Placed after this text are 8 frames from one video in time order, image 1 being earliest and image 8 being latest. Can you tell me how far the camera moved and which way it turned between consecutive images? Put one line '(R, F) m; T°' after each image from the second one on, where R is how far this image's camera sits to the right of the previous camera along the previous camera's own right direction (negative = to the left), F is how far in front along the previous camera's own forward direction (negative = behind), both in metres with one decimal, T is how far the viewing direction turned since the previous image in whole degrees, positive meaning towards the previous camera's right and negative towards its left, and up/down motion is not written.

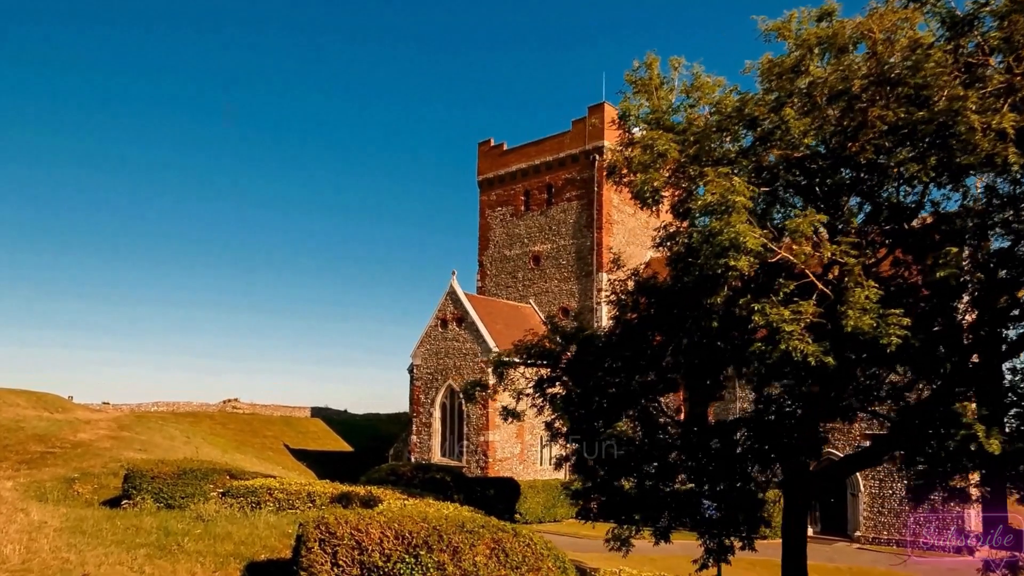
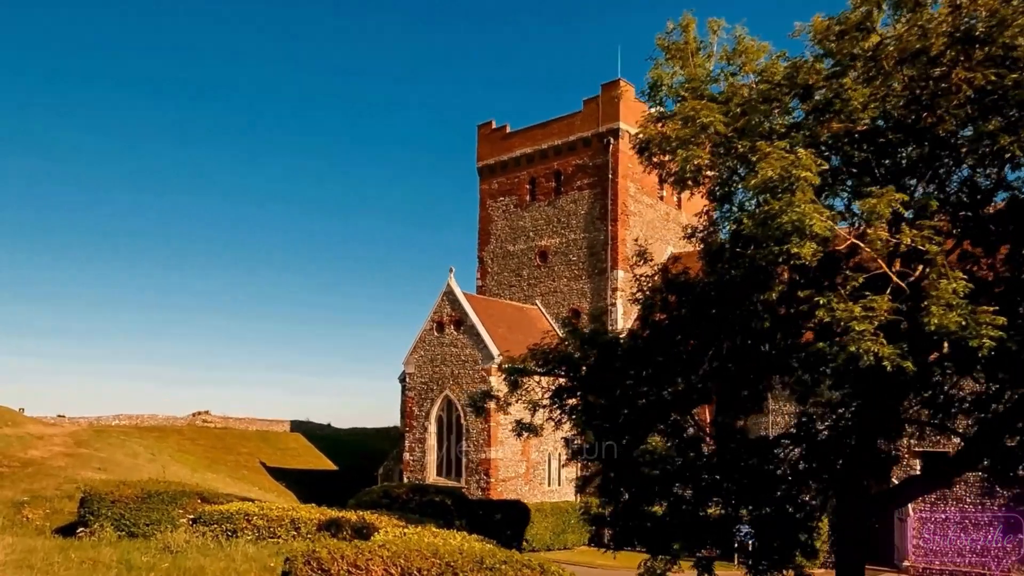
(-0.4, +3.6) m; 0°
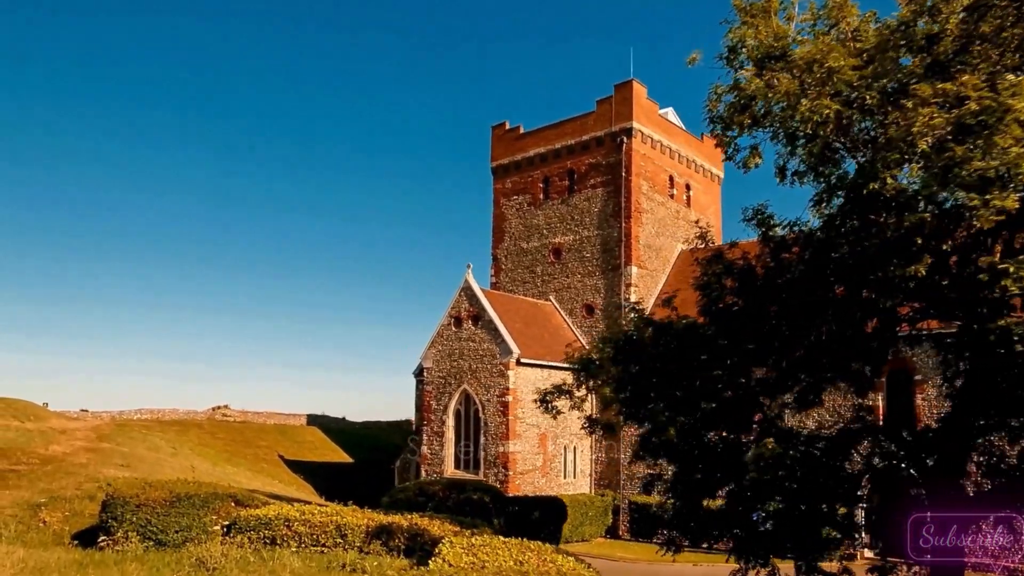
(-0.9, -0.6) m; 0°
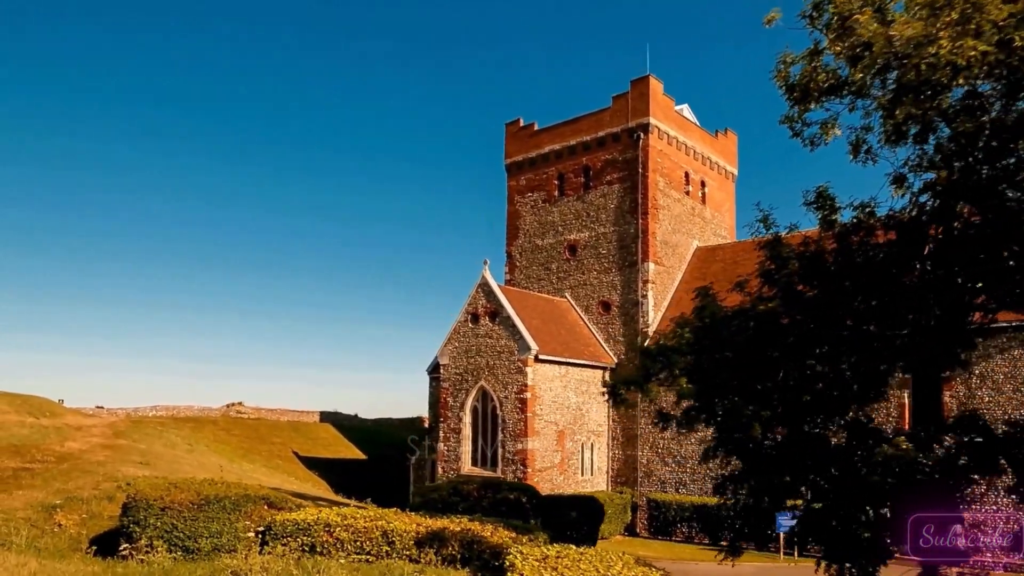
(-0.8, +0.1) m; 0°
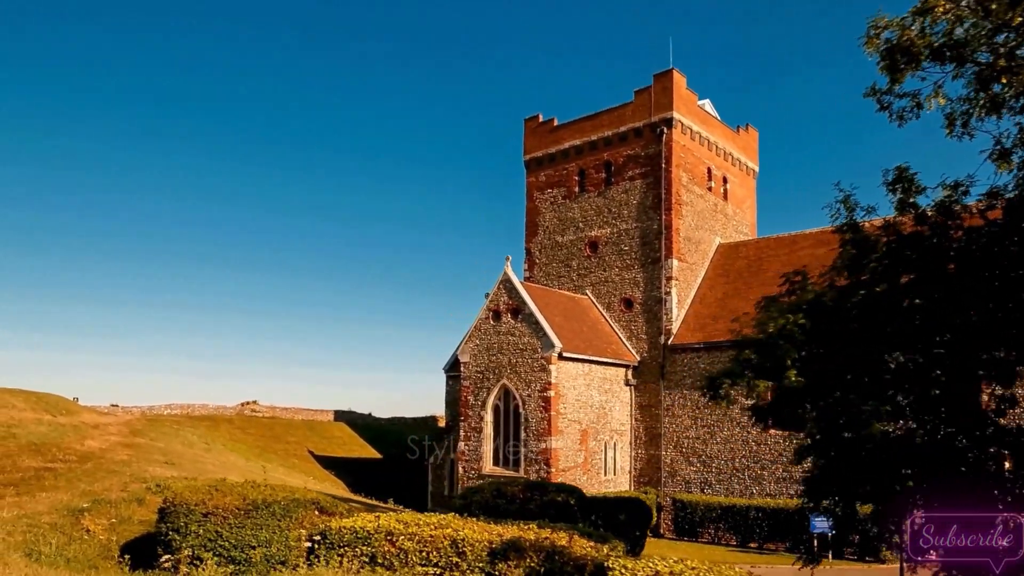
(-1.0, +0.5) m; 0°
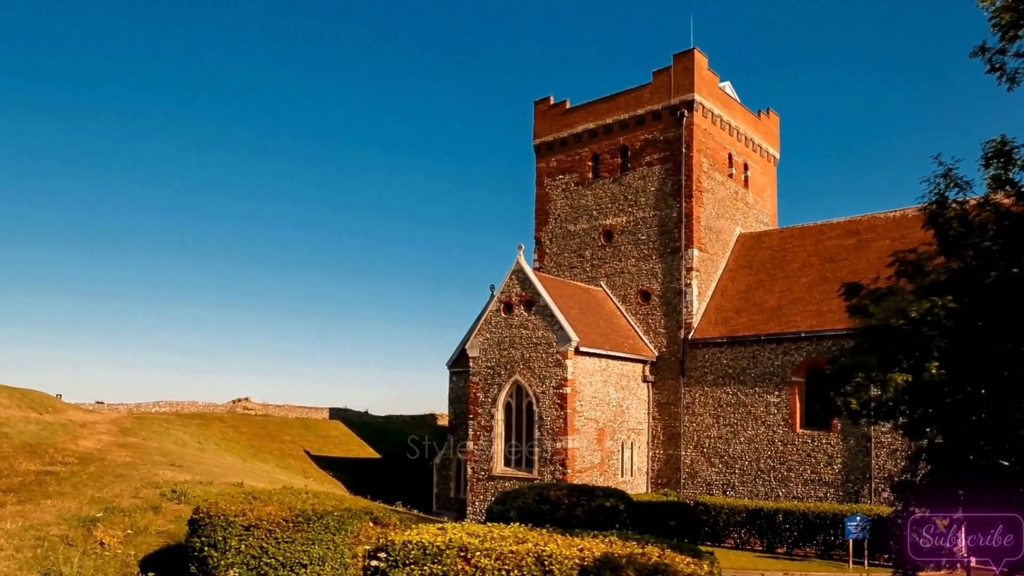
(-1.3, +1.6) m; +2°
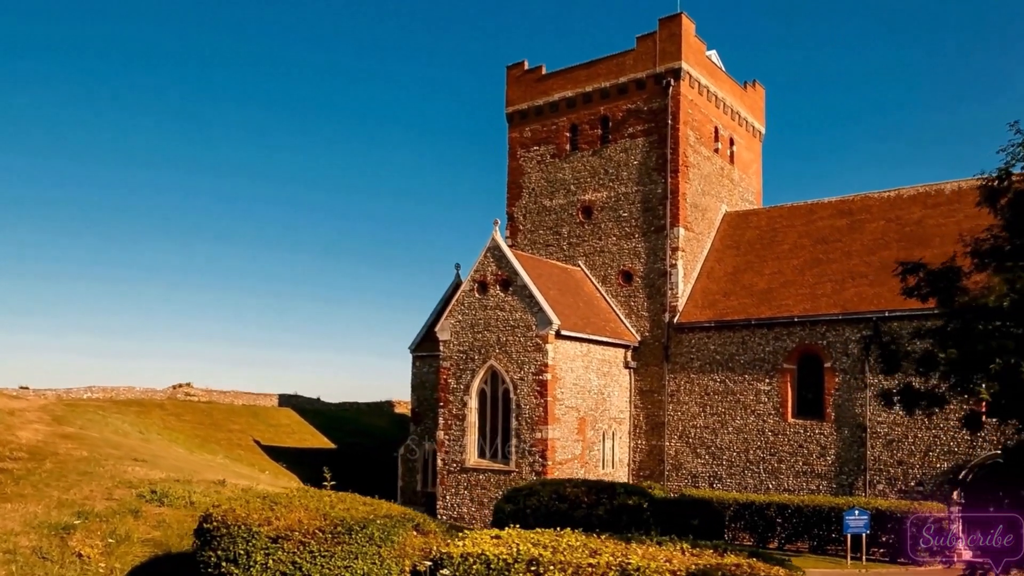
(-1.1, +2.1) m; +4°
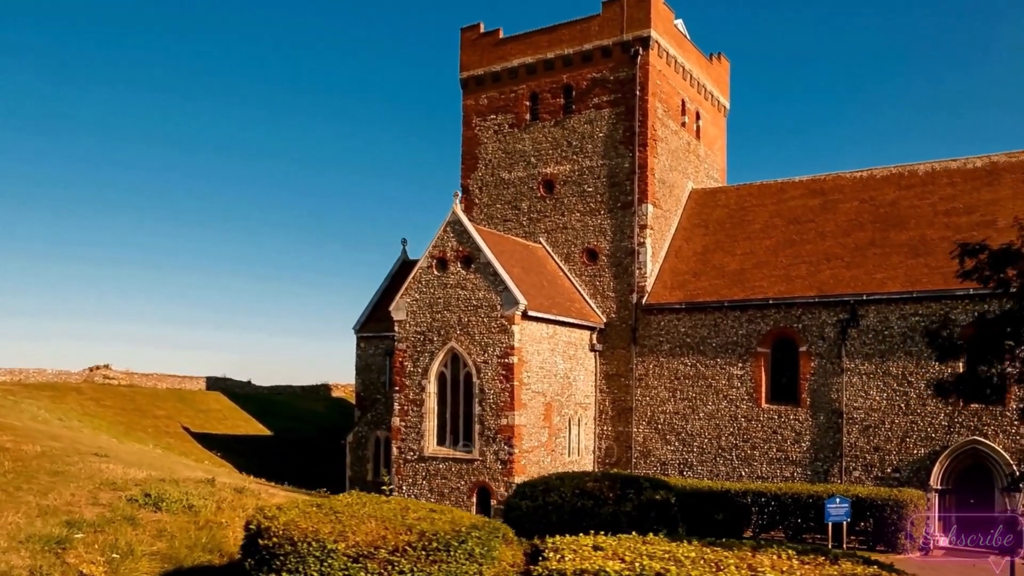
(-1.3, +1.9) m; +6°
